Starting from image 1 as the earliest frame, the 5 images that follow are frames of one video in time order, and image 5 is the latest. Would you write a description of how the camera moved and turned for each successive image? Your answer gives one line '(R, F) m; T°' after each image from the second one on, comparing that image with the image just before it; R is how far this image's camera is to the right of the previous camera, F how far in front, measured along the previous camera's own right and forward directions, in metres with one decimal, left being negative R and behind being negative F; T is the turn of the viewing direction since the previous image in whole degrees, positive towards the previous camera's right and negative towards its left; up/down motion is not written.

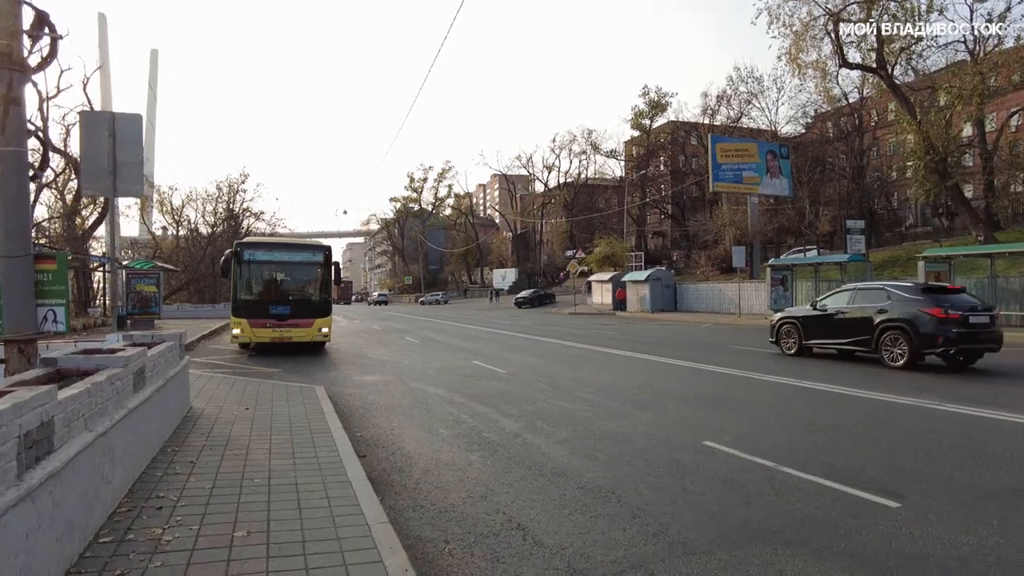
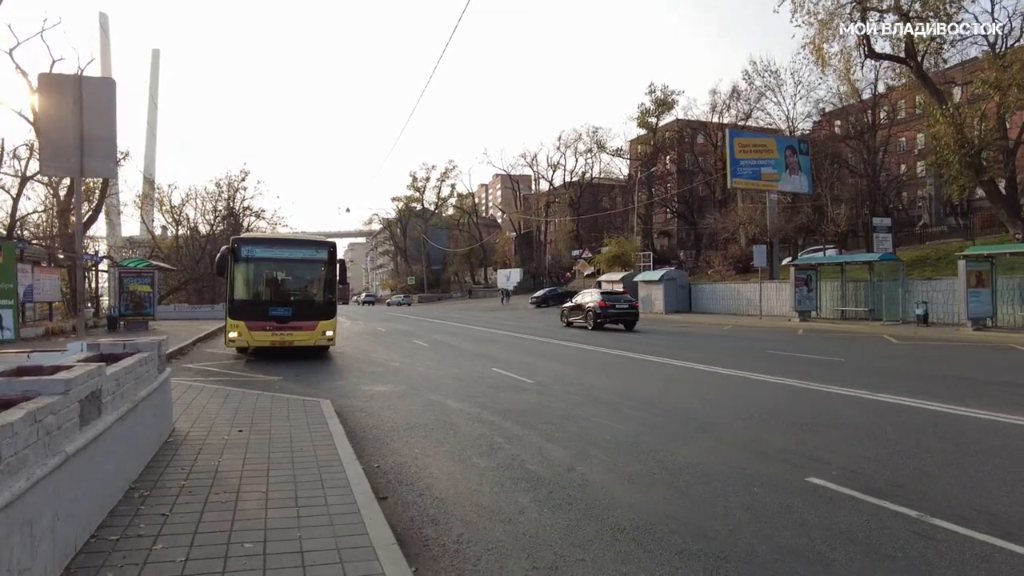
(-0.4, +1.3) m; 0°
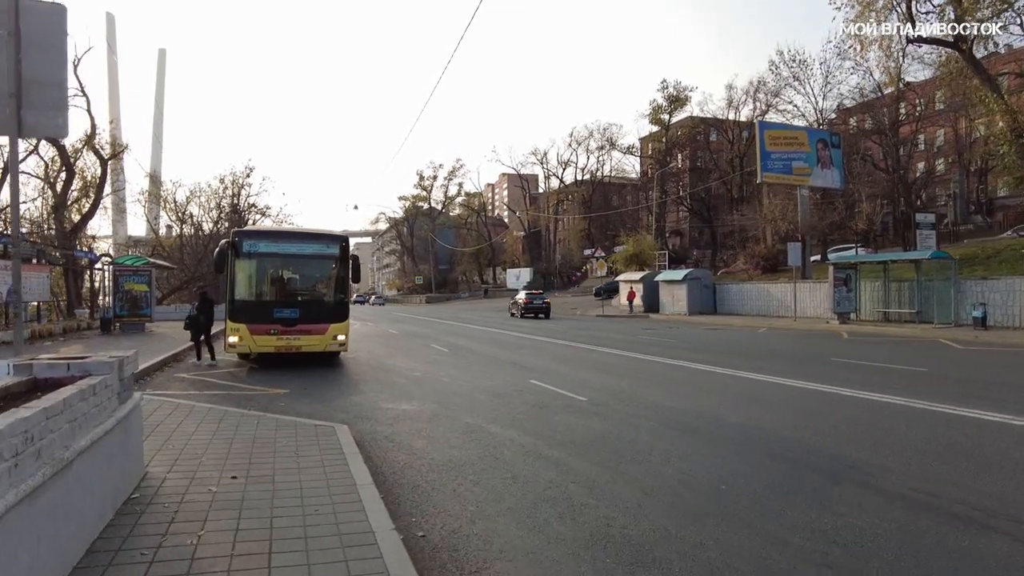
(-0.6, +1.7) m; 0°
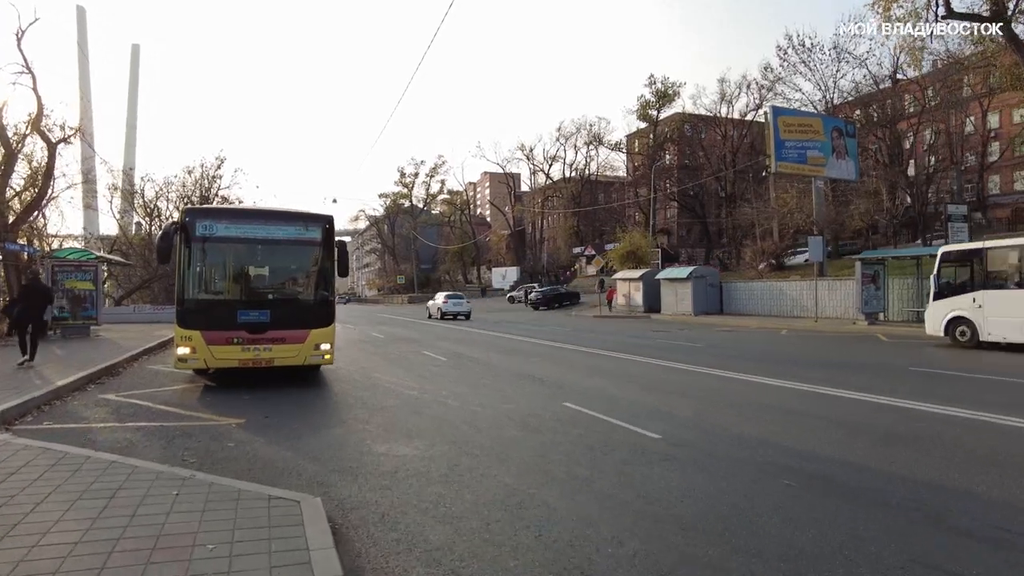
(-0.6, +2.8) m; +2°
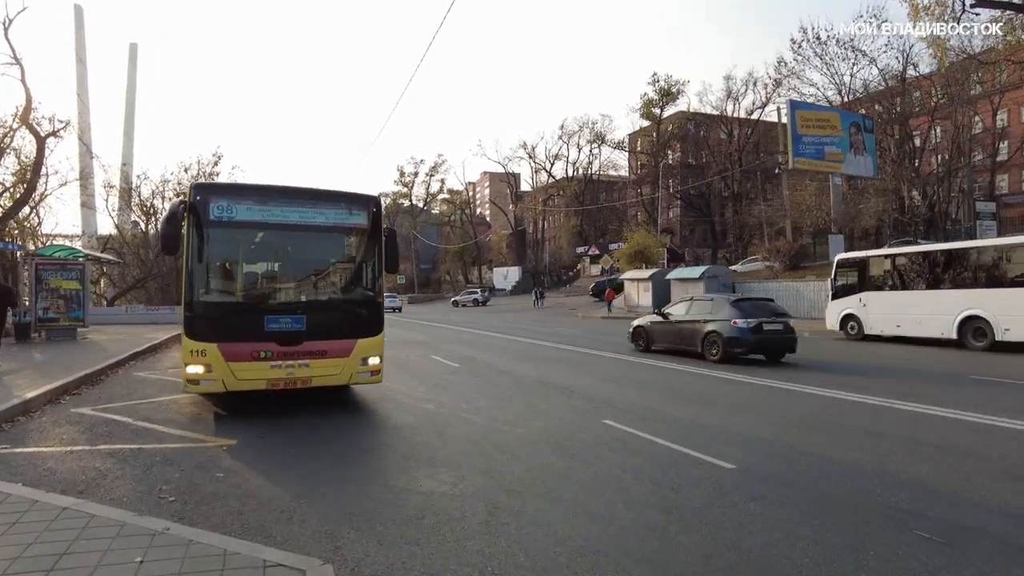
(-0.4, +1.1) m; 0°
